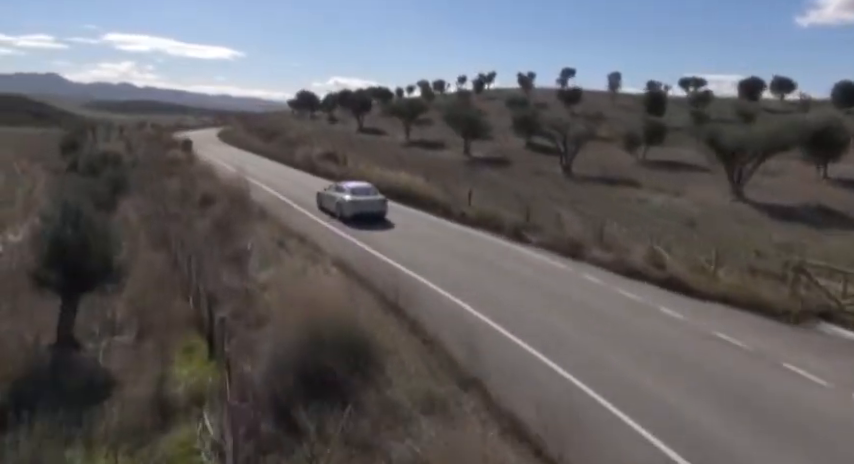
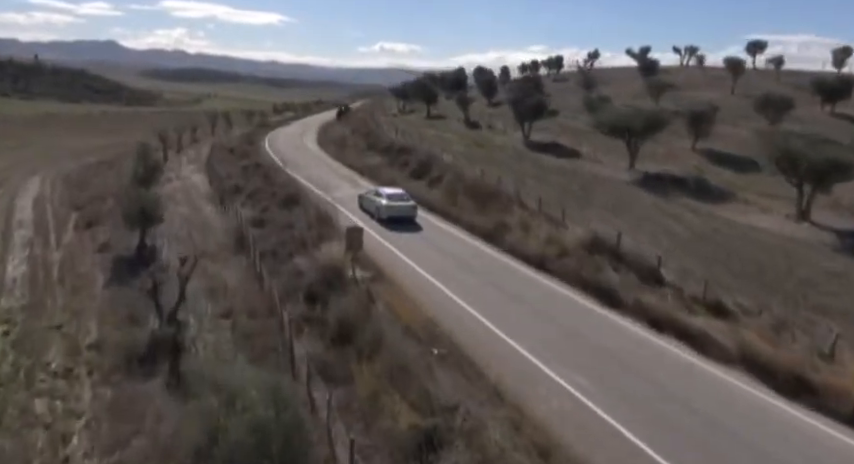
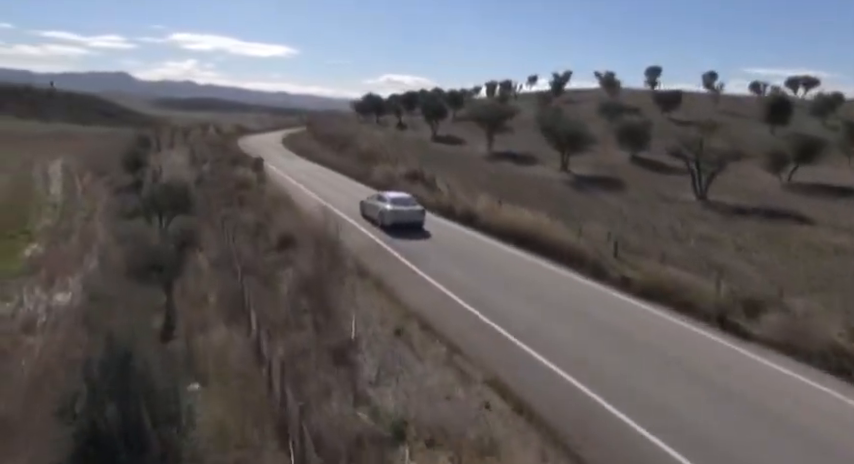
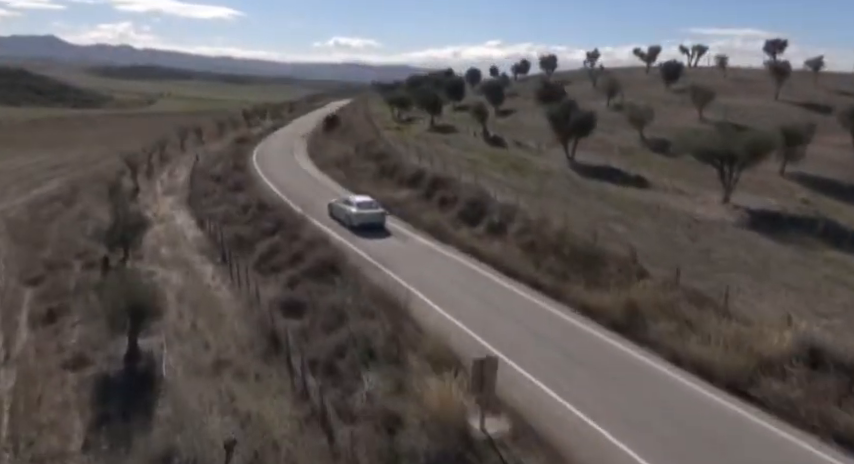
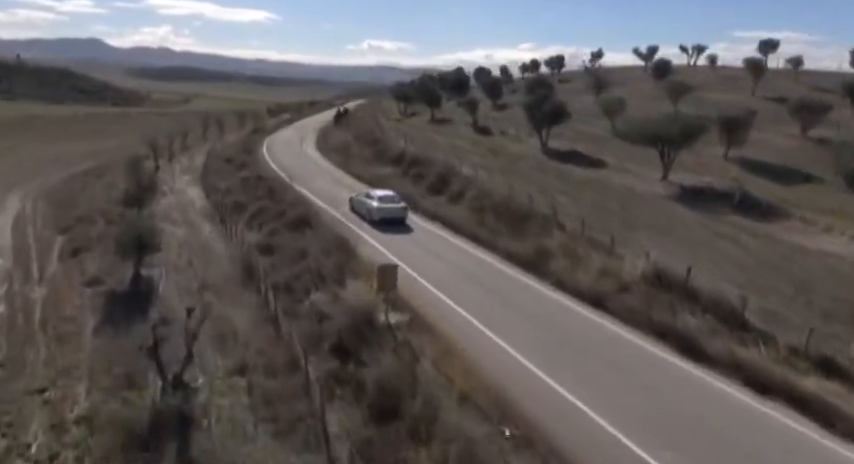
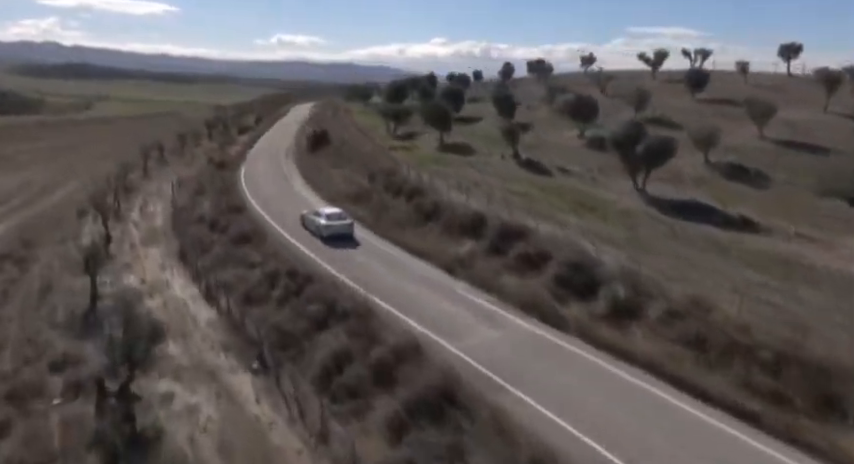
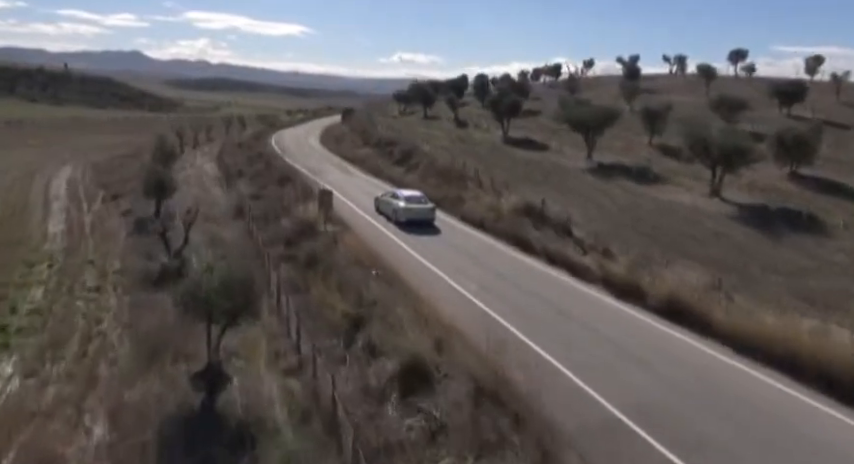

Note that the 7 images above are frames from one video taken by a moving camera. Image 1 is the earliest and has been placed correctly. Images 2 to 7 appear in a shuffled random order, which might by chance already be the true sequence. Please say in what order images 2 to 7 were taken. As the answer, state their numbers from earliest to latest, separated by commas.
3, 7, 2, 5, 4, 6
